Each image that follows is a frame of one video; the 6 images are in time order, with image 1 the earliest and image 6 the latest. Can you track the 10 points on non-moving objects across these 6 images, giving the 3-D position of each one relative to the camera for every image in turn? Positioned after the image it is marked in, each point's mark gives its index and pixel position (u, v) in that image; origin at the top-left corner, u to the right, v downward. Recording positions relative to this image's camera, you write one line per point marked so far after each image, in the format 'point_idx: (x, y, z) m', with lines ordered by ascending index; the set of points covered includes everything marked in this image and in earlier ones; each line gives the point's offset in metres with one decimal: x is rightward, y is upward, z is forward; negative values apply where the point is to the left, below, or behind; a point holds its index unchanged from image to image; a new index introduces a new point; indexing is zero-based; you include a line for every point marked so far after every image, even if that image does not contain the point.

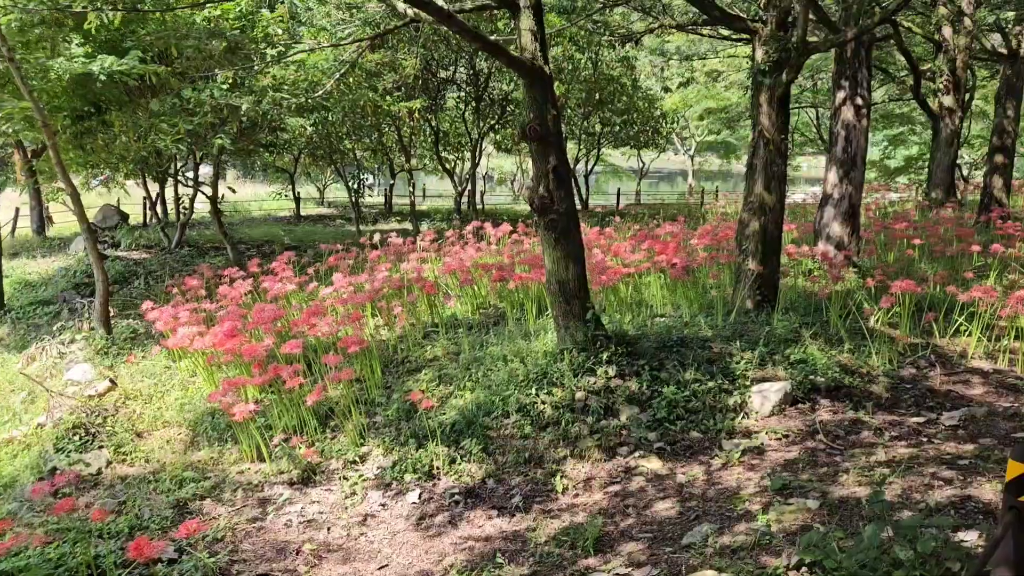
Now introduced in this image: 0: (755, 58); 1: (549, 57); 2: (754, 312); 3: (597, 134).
0: (+1.5, +1.4, +5.0) m
1: (+0.2, +1.1, +3.9) m
2: (+1.5, -0.2, +5.1) m
3: (+1.4, +2.6, +13.9) m
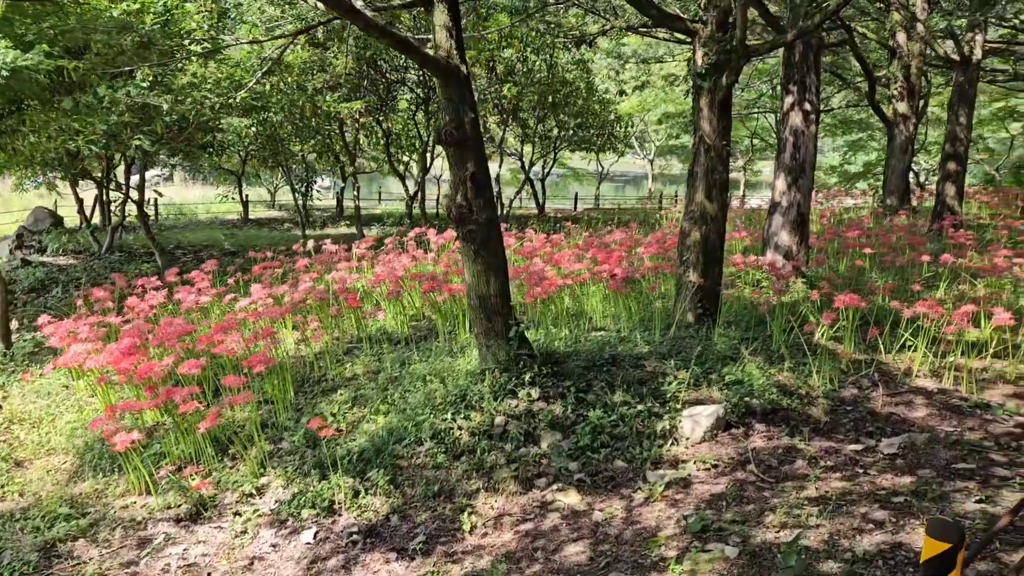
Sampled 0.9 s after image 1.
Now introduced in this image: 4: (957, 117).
0: (+1.1, +1.3, +4.8) m
1: (-0.2, +1.0, +3.6) m
2: (+1.1, -0.2, +4.9) m
3: (+0.7, +2.5, +13.7) m
4: (+5.0, +1.9, +9.2) m
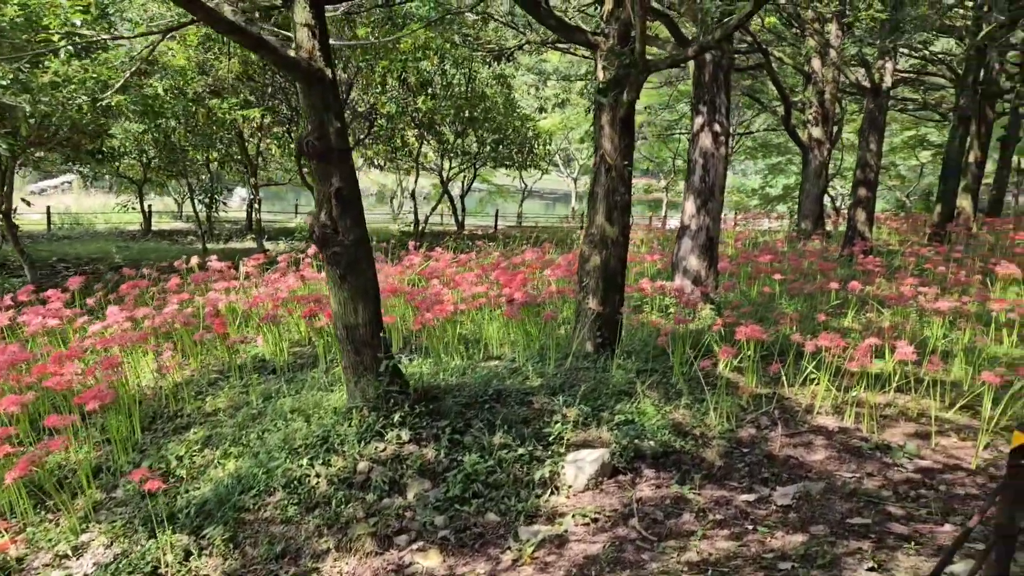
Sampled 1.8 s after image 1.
0: (+0.5, +1.2, +4.6) m
1: (-0.7, +0.9, +3.2) m
2: (+0.5, -0.4, +4.6) m
3: (-0.6, +2.2, +13.4) m
4: (+4.0, +1.6, +9.2) m
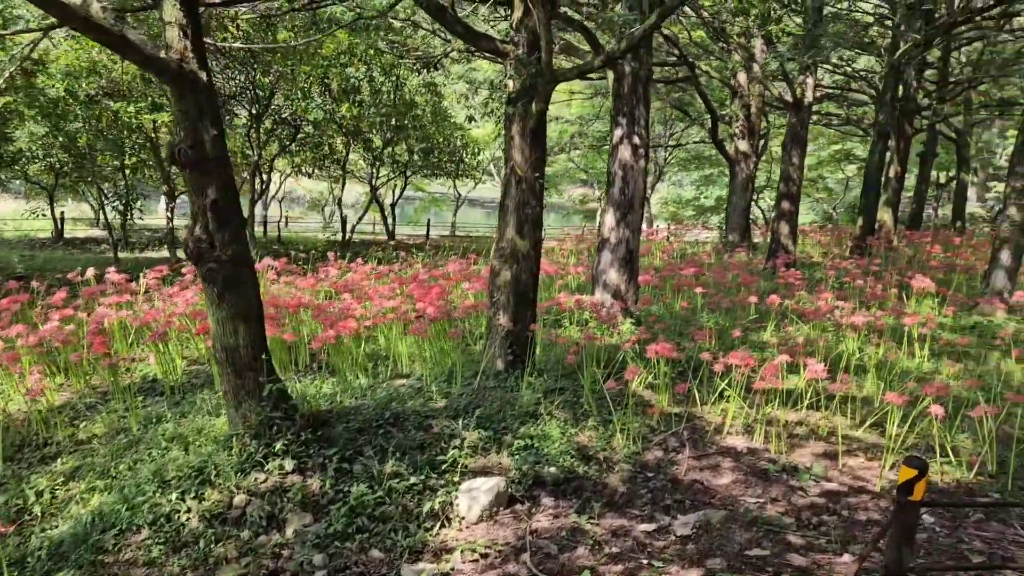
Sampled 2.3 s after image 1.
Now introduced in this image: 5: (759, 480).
0: (0.0, +1.1, +4.4) m
1: (-1.1, +0.8, +3.0) m
2: (0.0, -0.5, +4.4) m
3: (-1.7, +2.0, +13.1) m
4: (+3.2, +1.5, +9.3) m
5: (+1.0, -0.8, +3.3) m
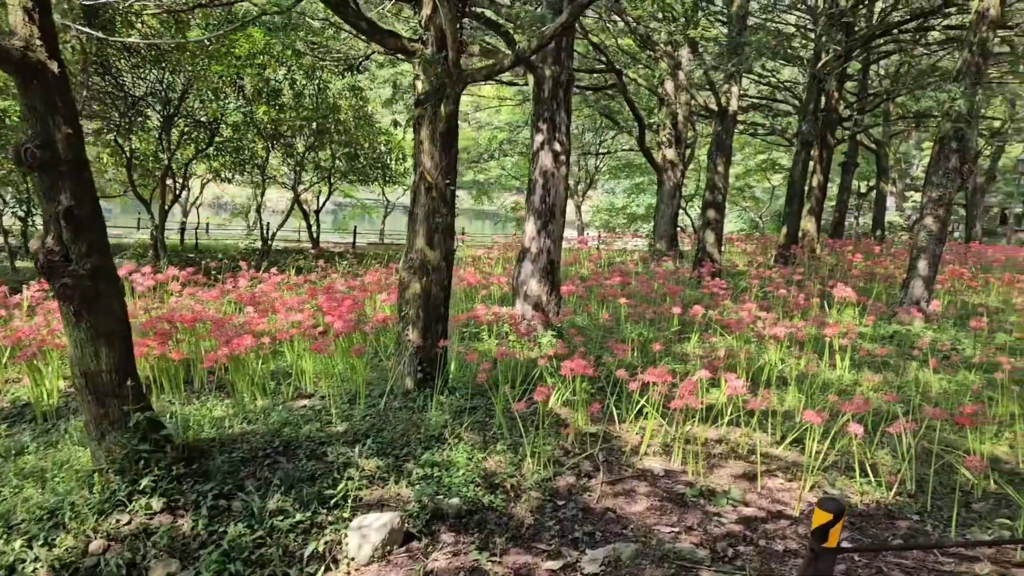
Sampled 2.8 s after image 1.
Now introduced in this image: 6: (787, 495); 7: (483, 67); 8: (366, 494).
0: (-0.5, +1.0, +4.2) m
1: (-1.4, +0.8, +2.7) m
2: (-0.5, -0.5, +4.2) m
3: (-2.9, +1.9, +12.7) m
4: (+2.3, +1.4, +9.3) m
5: (+0.6, -0.8, +3.1) m
6: (+1.1, -0.8, +3.3) m
7: (-0.1, +1.0, +3.7) m
8: (-0.5, -0.7, +3.0) m
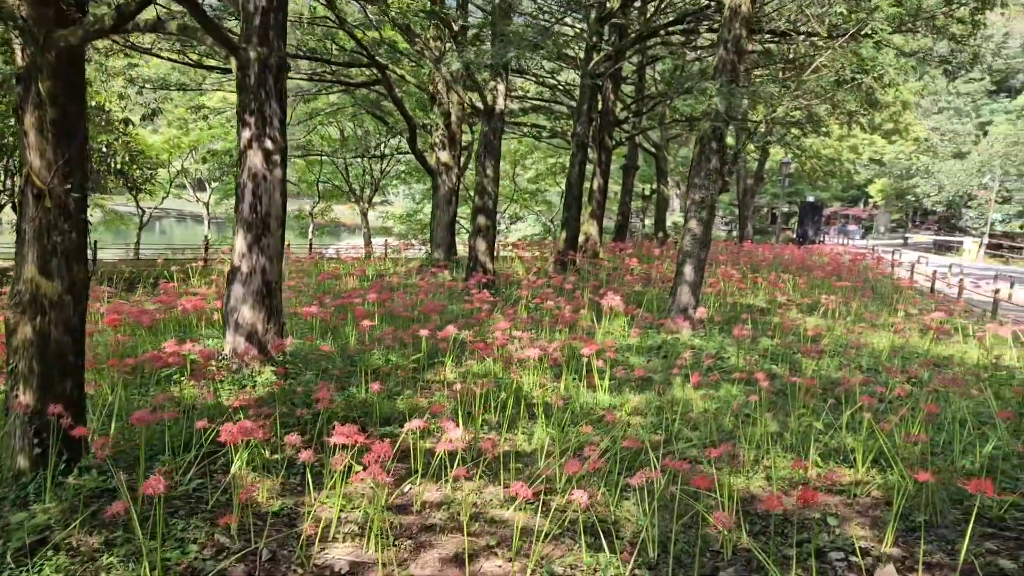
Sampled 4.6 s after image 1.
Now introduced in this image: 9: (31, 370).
0: (-1.8, +0.8, +3.1) m
1: (-2.4, +0.6, +1.4) m
2: (-1.8, -0.7, +3.1) m
3: (-6.1, +1.5, +10.9) m
4: (-0.3, +1.3, +8.7) m
5: (-0.5, -0.9, +2.3) m
6: (0.0, -0.9, +2.6) m
7: (-1.4, +0.8, +2.7) m
8: (-1.5, -0.9, +1.9) m
9: (-1.8, -0.3, +3.1) m
